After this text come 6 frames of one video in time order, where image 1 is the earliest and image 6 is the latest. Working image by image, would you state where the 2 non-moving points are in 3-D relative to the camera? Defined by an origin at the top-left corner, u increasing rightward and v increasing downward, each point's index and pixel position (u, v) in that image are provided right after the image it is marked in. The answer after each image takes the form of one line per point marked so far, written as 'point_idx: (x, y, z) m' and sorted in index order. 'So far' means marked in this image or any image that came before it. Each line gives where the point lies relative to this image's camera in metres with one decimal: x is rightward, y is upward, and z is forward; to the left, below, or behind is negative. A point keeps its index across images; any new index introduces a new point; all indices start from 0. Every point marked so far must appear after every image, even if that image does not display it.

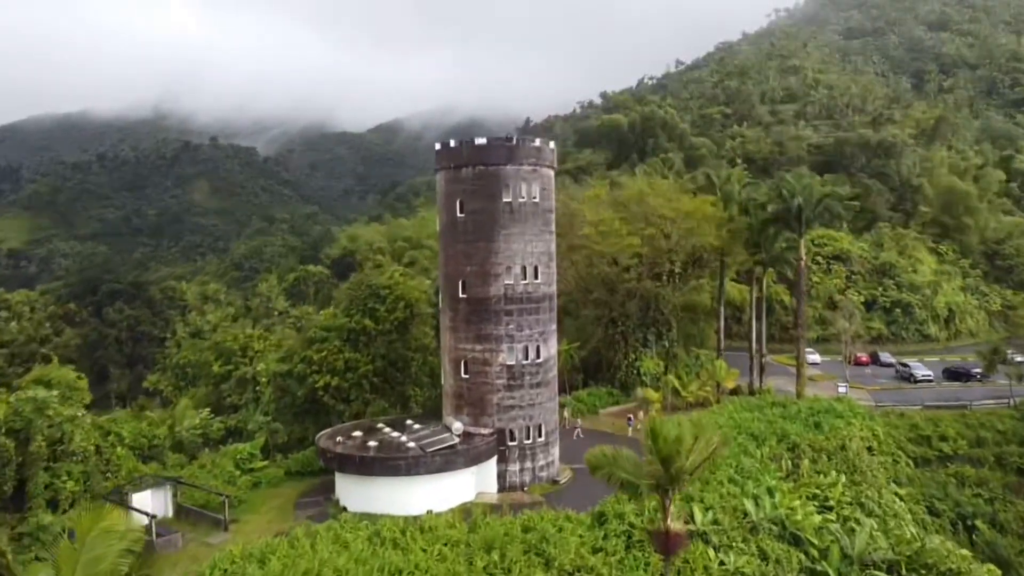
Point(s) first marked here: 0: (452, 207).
0: (-0.6, +0.8, +14.9) m
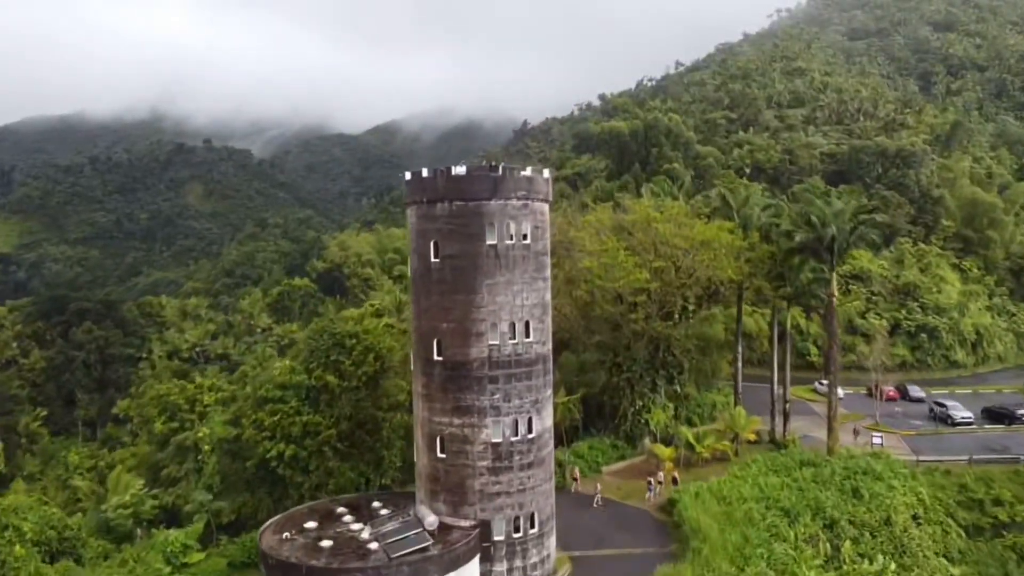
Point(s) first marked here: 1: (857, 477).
0: (-0.7, +0.3, +12.3) m
1: (+3.7, -2.1, +16.8) m
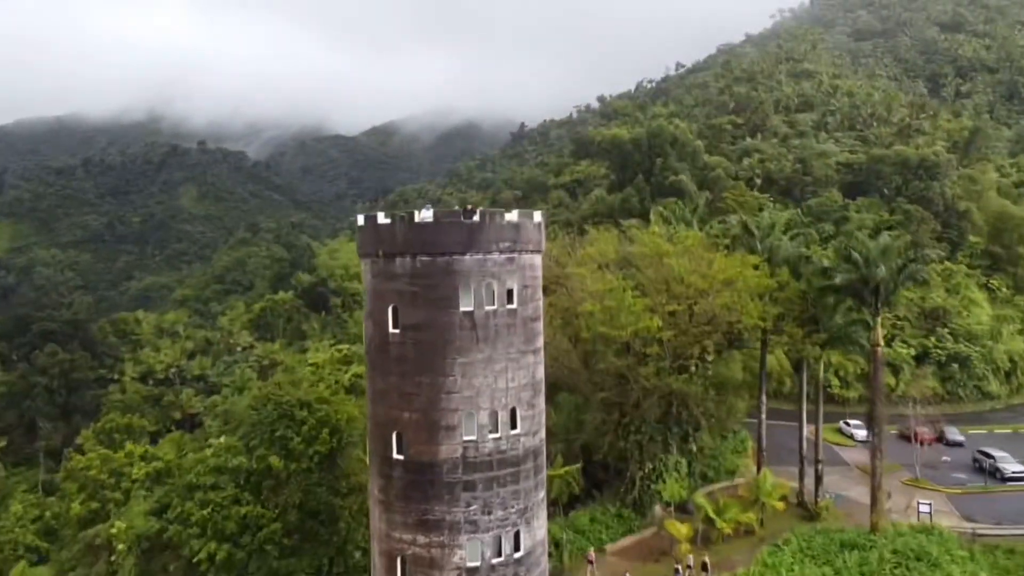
0: (-0.8, -0.2, +9.6) m
1: (+3.6, -2.5, +14.1) m
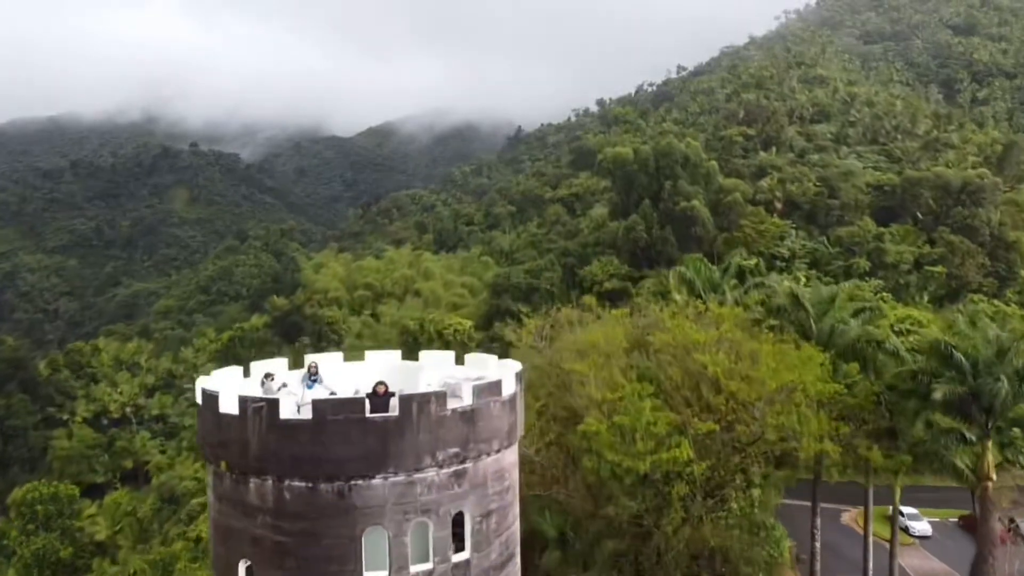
0: (-1.0, -1.0, +5.5) m
1: (+3.4, -3.3, +10.0) m
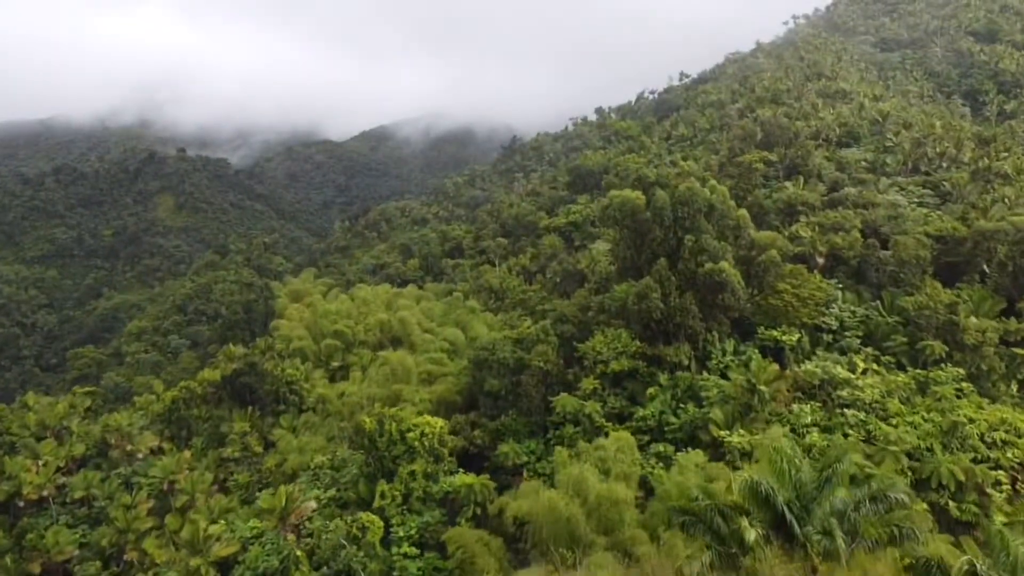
0: (-1.2, -2.3, -0.5) m
1: (+3.2, -4.6, +4.0) m
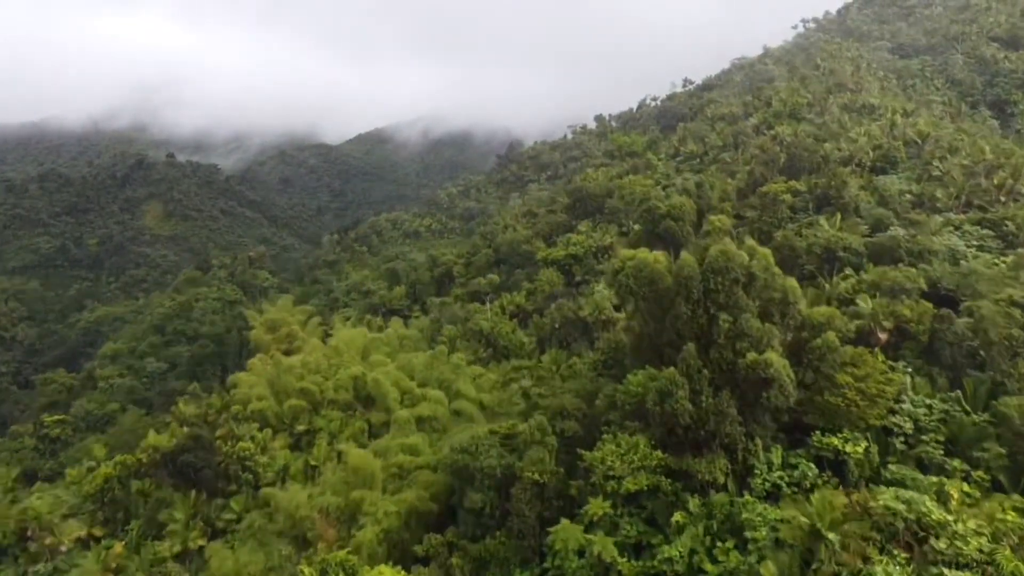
0: (-1.4, -3.5, -6.0) m
1: (+3.1, -5.9, -1.5) m
